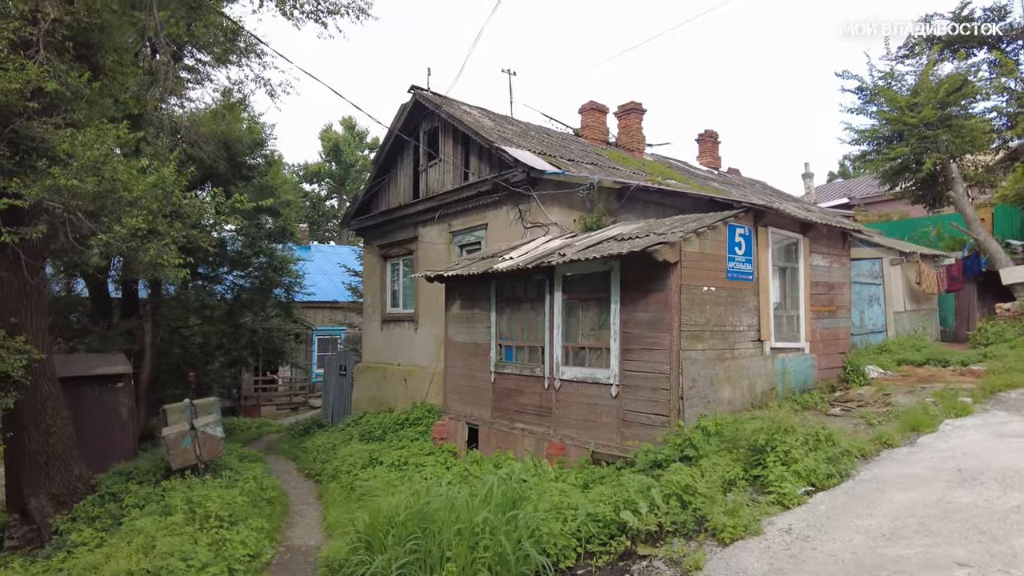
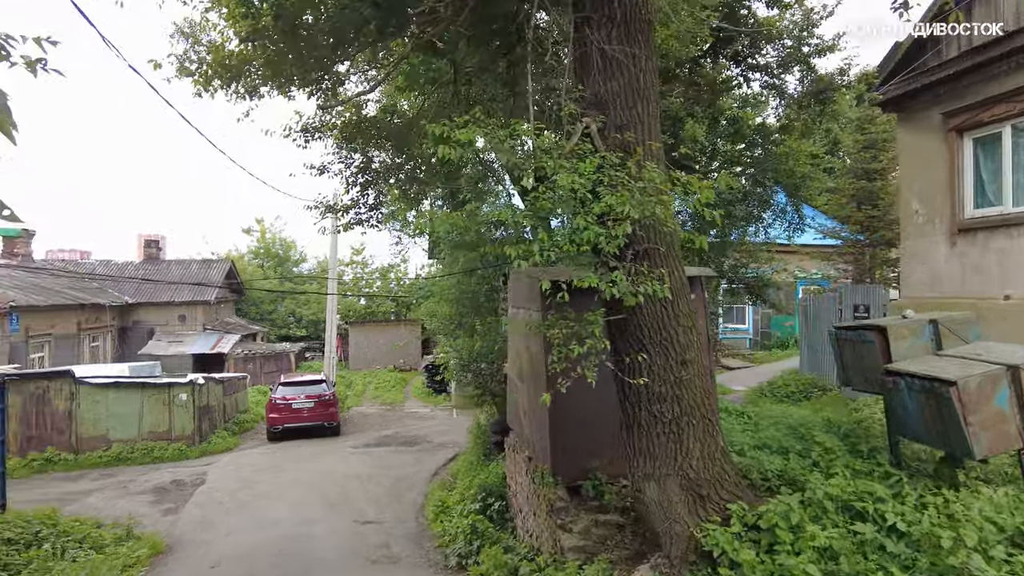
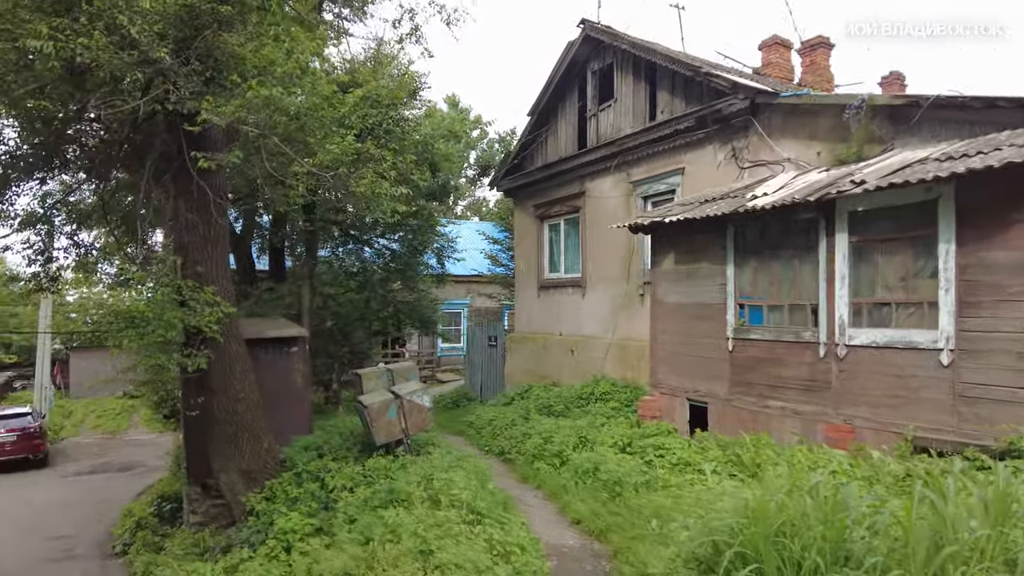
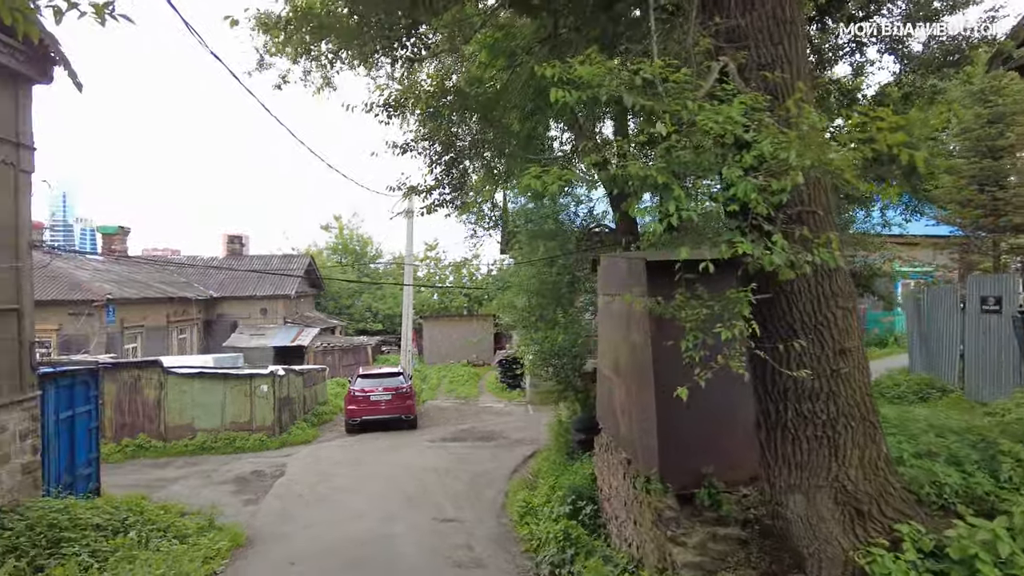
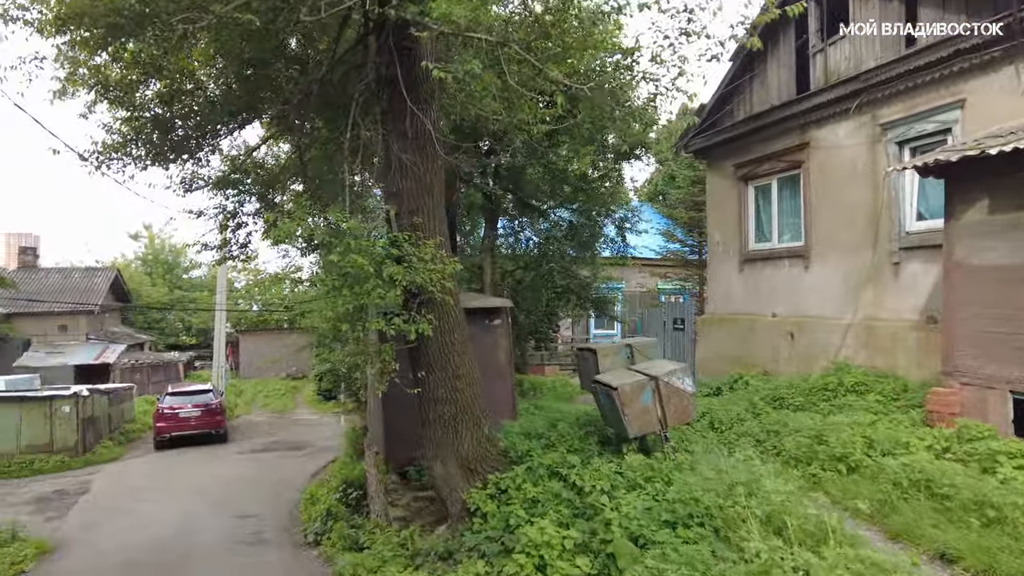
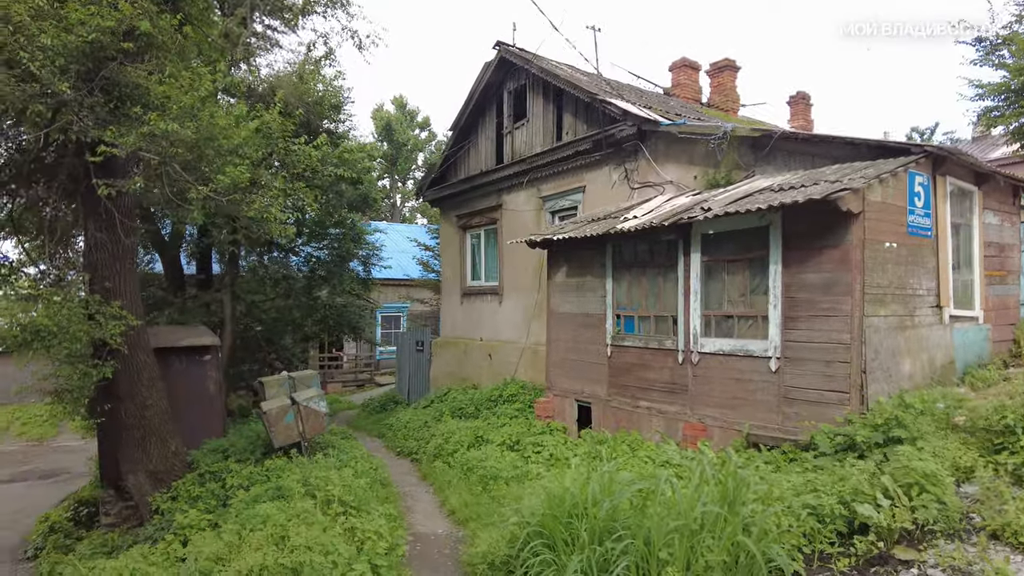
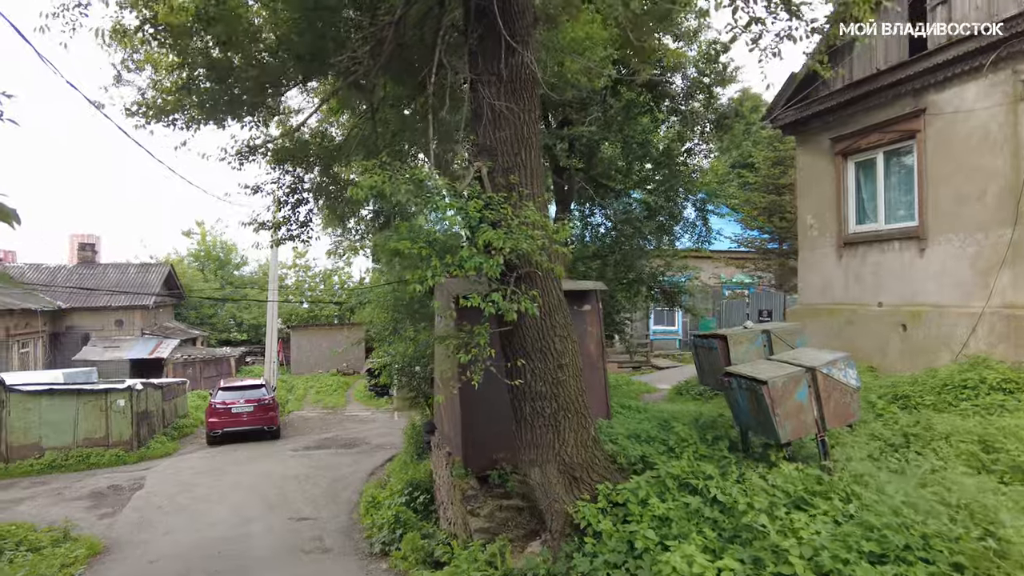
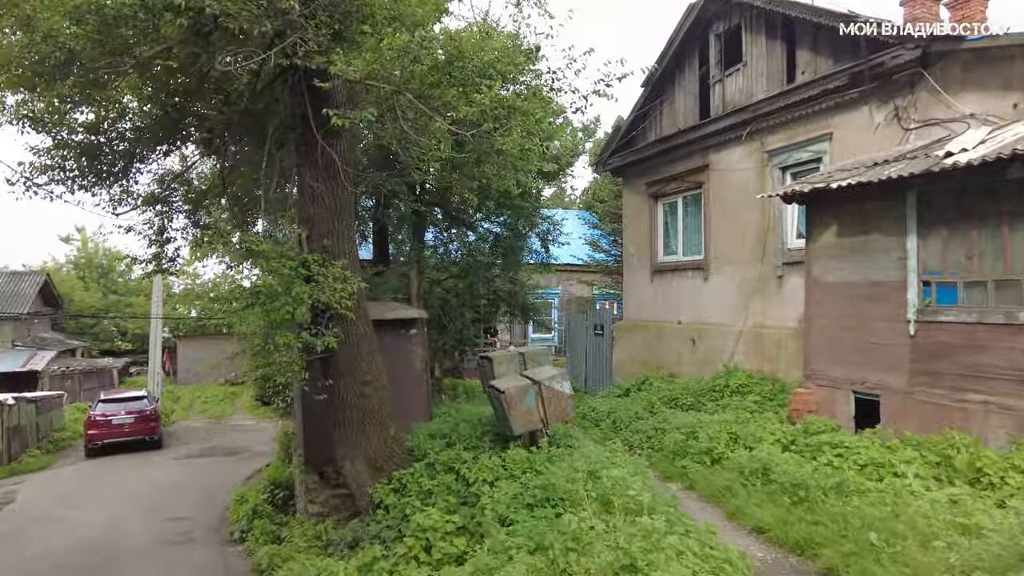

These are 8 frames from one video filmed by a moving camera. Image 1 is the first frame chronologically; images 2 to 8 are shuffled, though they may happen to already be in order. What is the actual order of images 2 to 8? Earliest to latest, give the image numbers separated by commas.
6, 3, 8, 5, 7, 2, 4
